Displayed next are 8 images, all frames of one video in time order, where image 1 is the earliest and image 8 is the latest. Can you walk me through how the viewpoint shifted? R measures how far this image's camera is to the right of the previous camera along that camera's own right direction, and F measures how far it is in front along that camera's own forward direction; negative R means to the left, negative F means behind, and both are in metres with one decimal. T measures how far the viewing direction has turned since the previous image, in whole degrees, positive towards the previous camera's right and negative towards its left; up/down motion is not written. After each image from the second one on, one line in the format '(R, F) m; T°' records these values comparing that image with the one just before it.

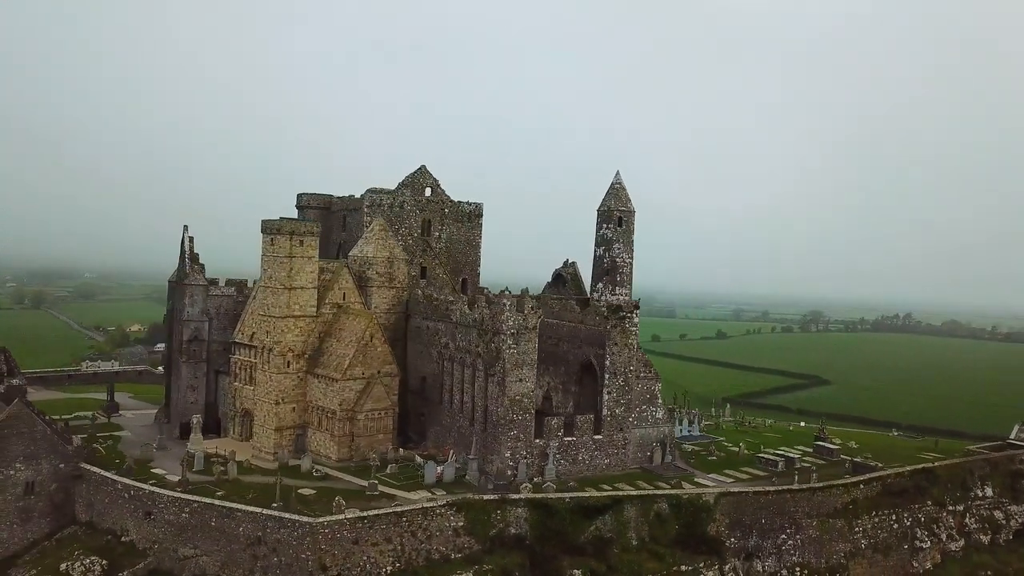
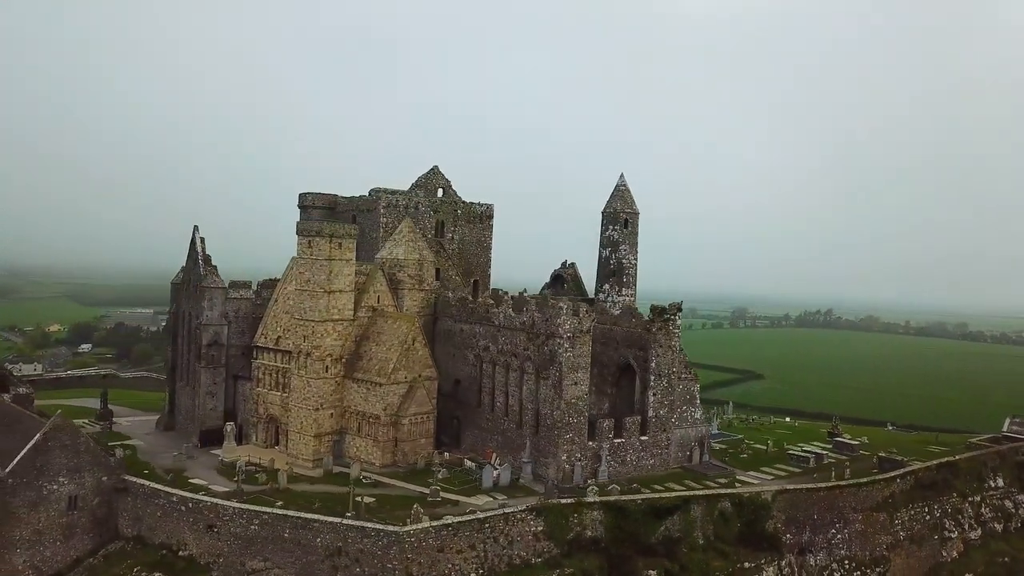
(-4.7, +0.2) m; +5°
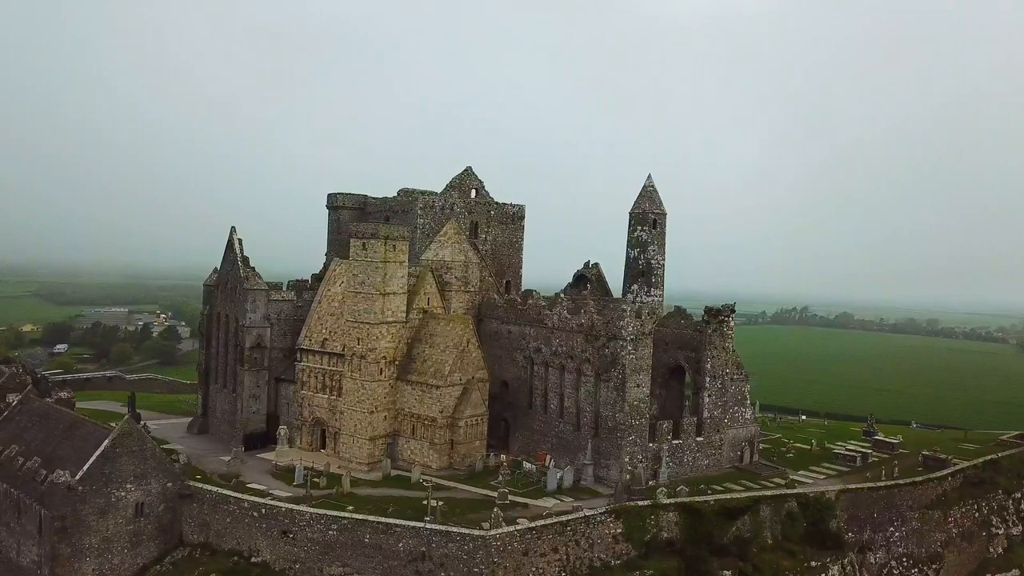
(-3.3, +0.1) m; +1°
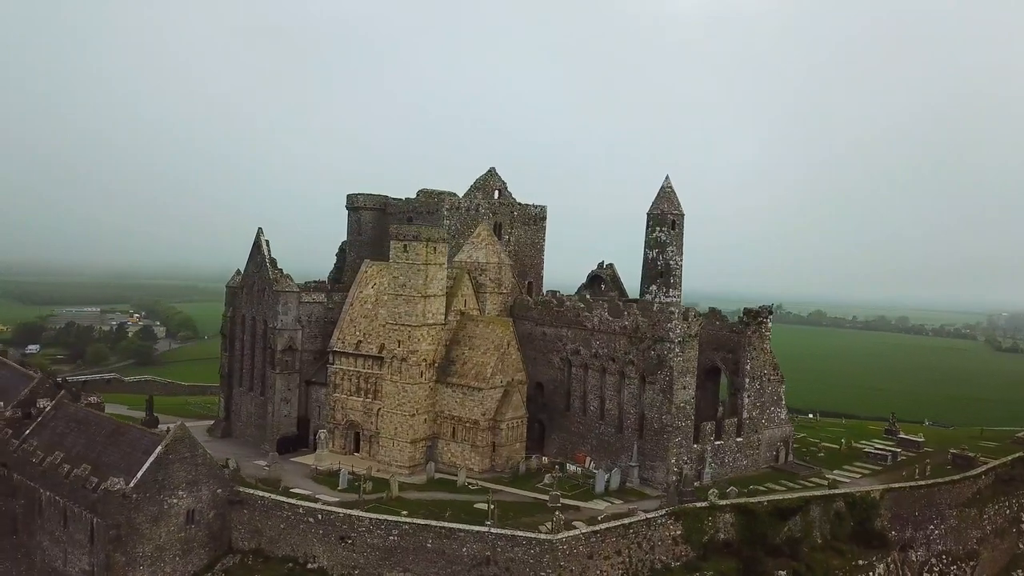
(-2.7, +0.1) m; +2°
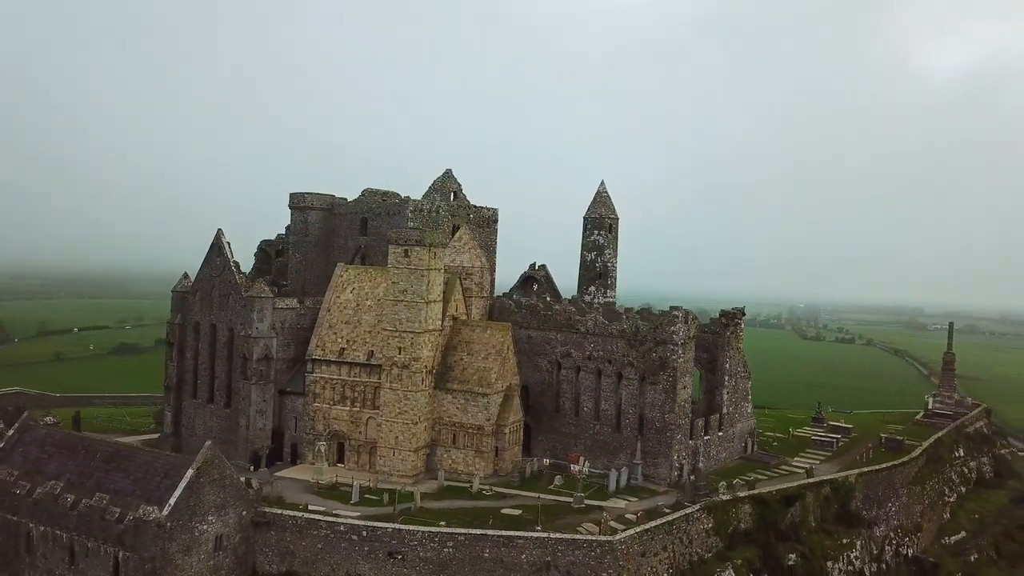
(-6.5, +0.4) m; +12°
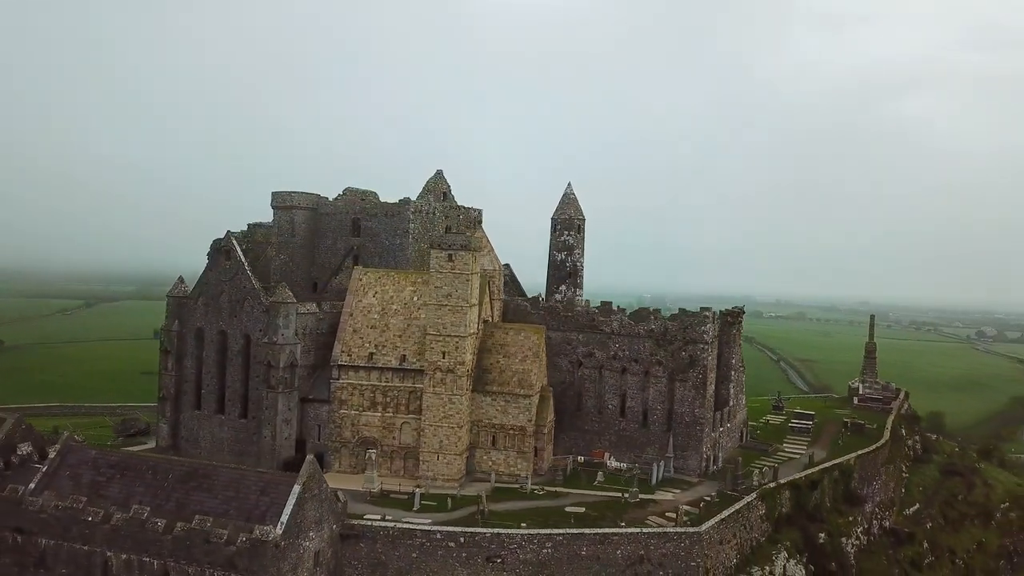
(-7.2, 0.0) m; +10°
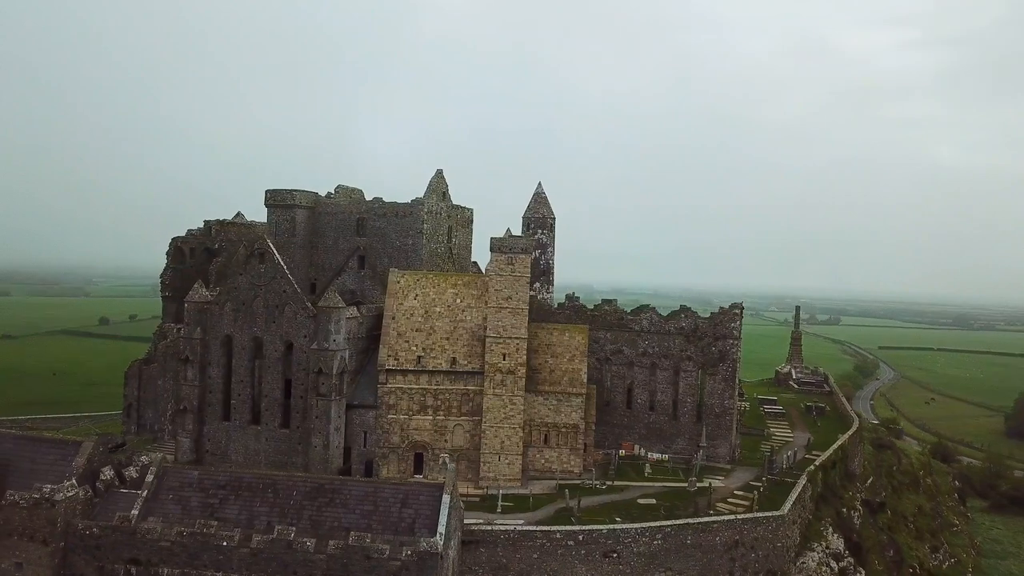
(-8.3, +0.1) m; +10°
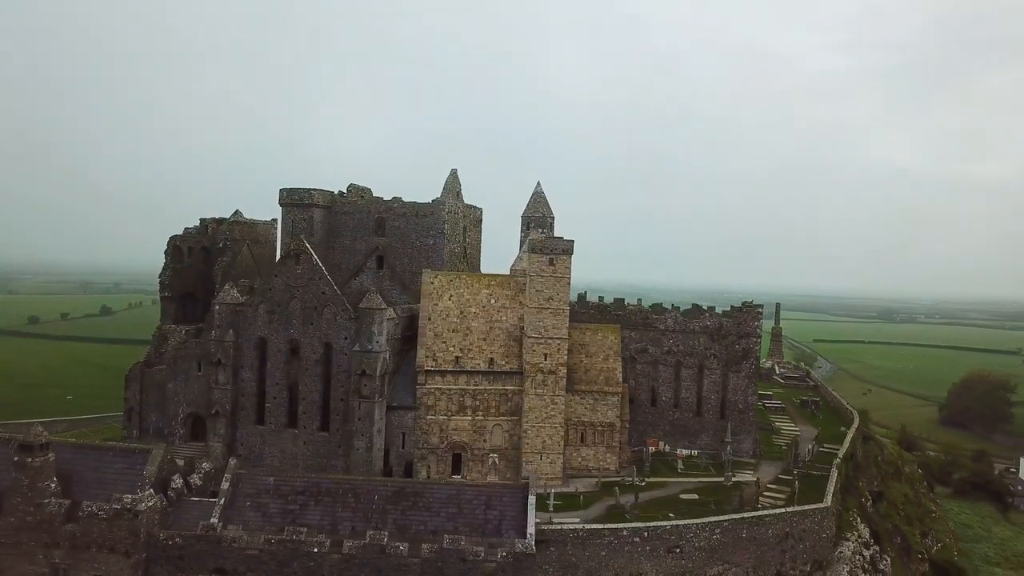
(-4.1, -0.2) m; +4°
